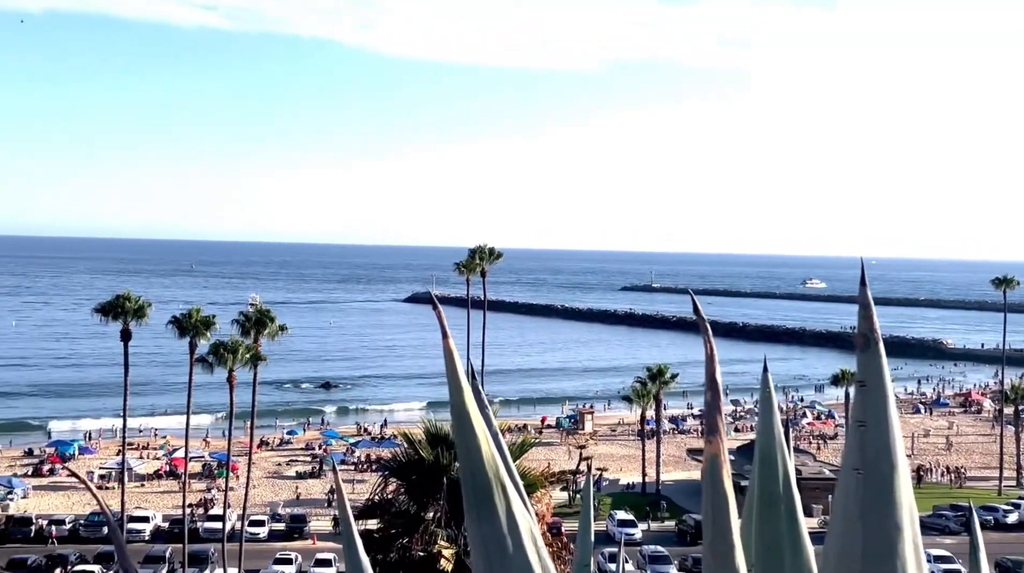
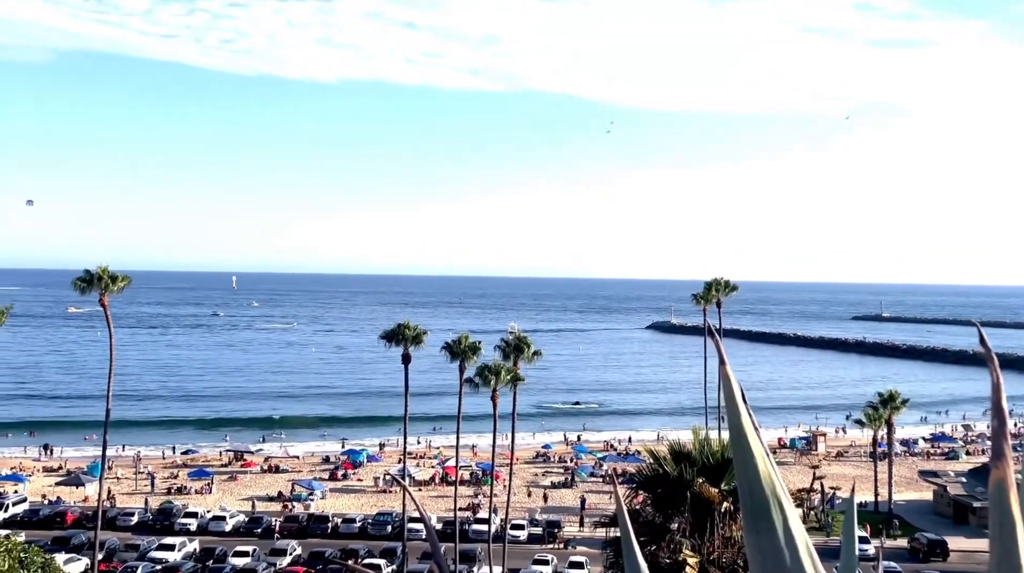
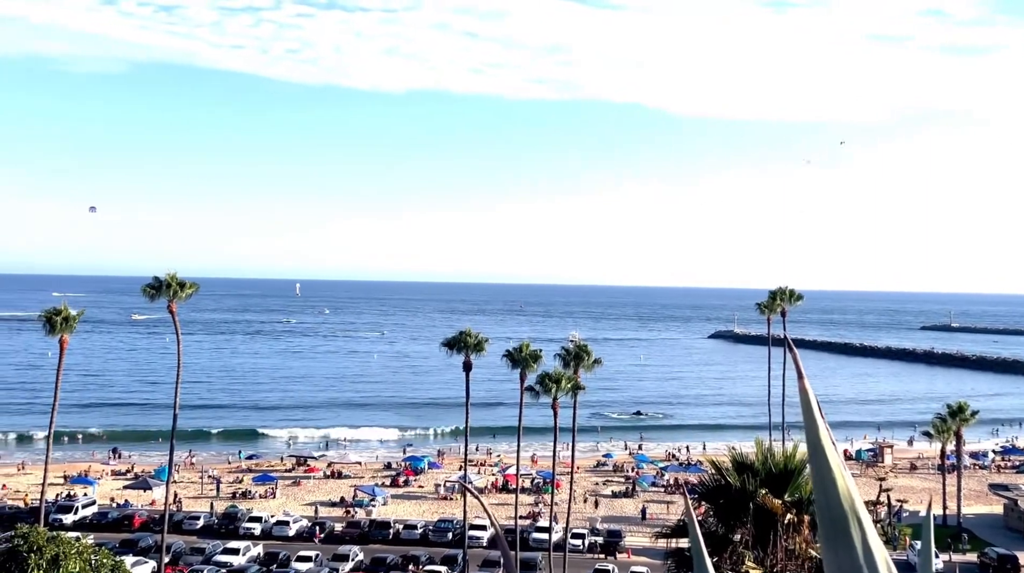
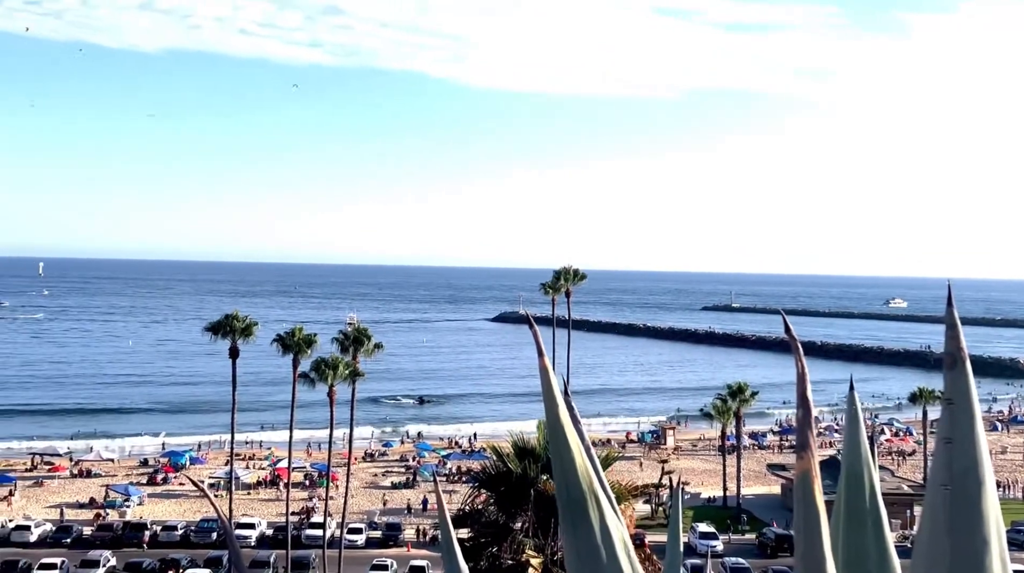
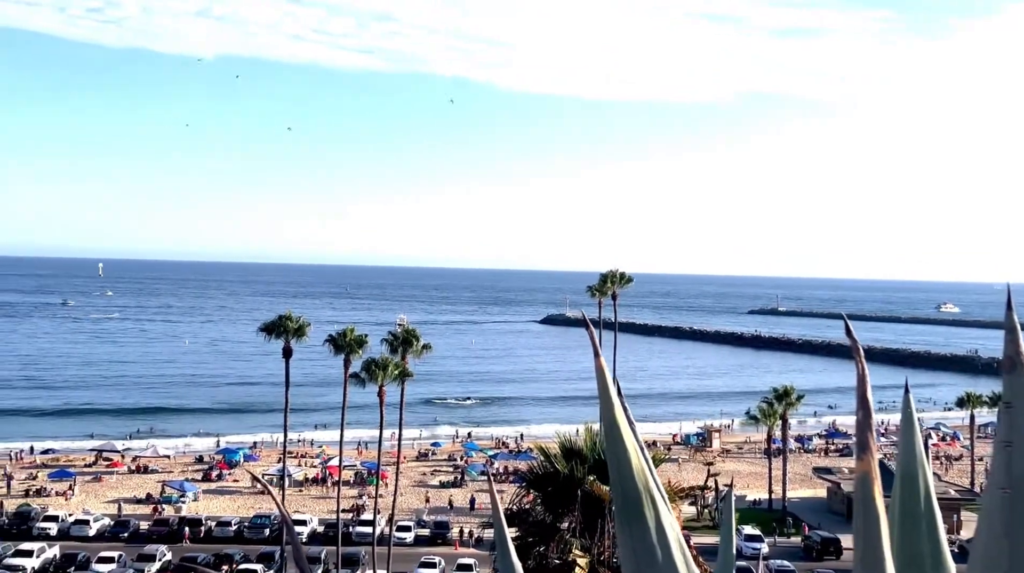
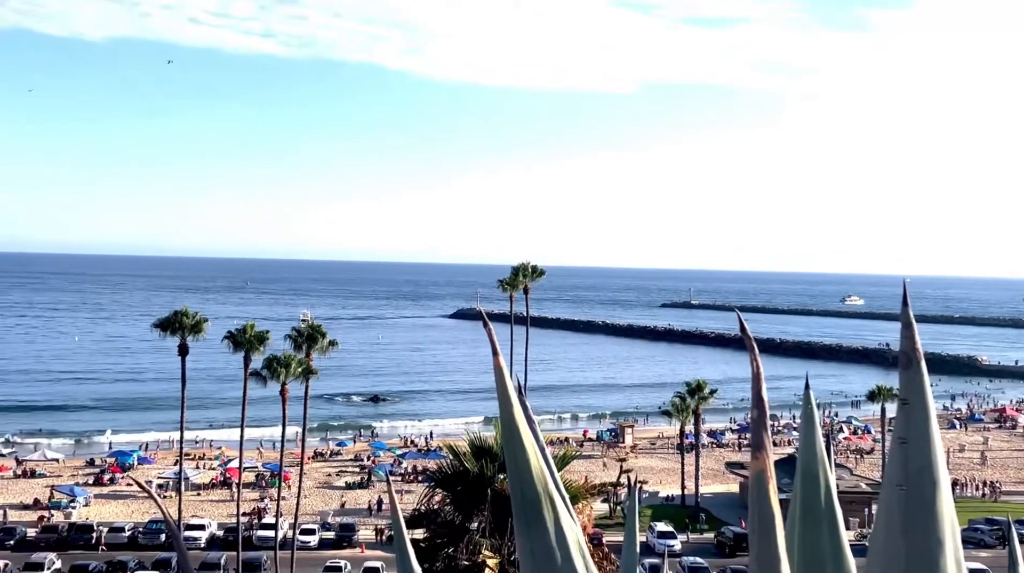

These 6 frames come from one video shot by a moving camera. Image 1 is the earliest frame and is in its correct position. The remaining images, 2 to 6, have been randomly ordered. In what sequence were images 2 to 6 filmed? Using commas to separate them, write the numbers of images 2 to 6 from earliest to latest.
6, 4, 5, 2, 3
